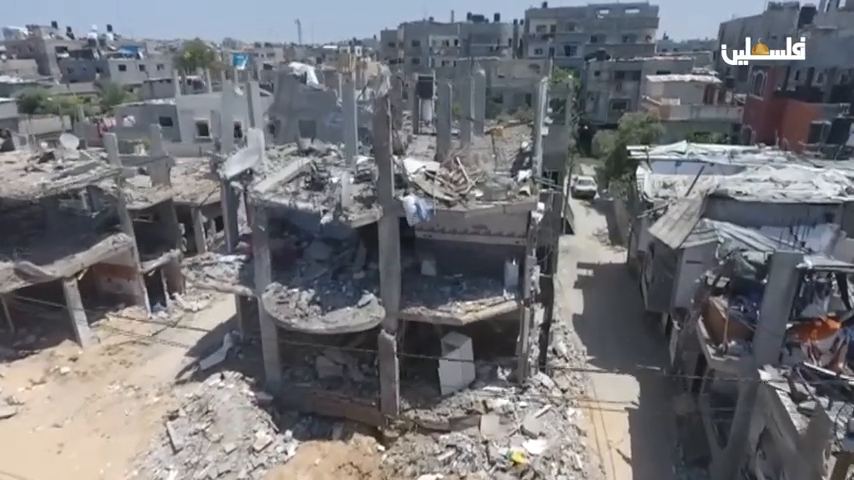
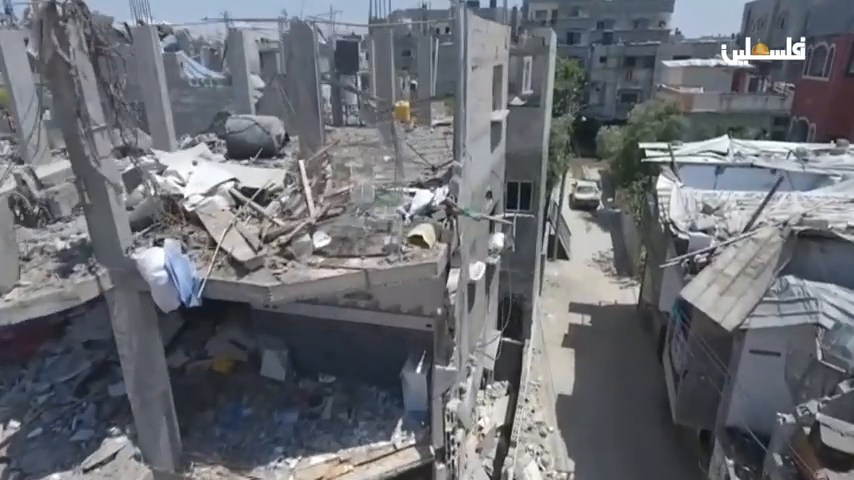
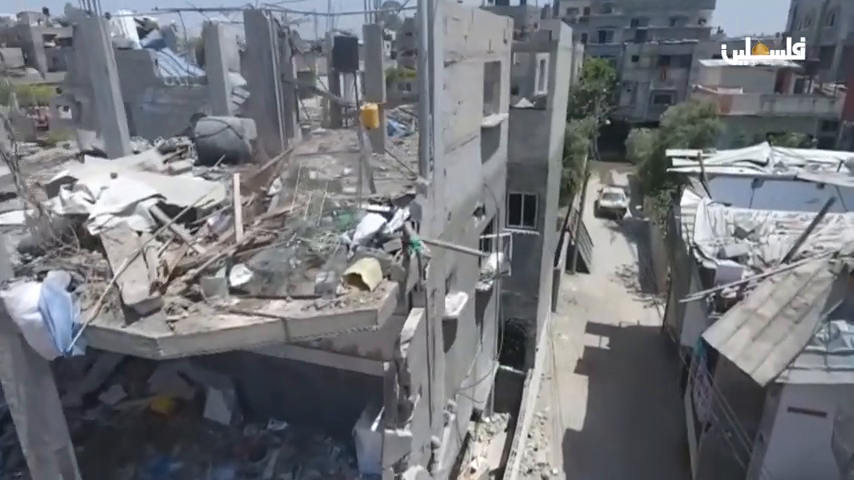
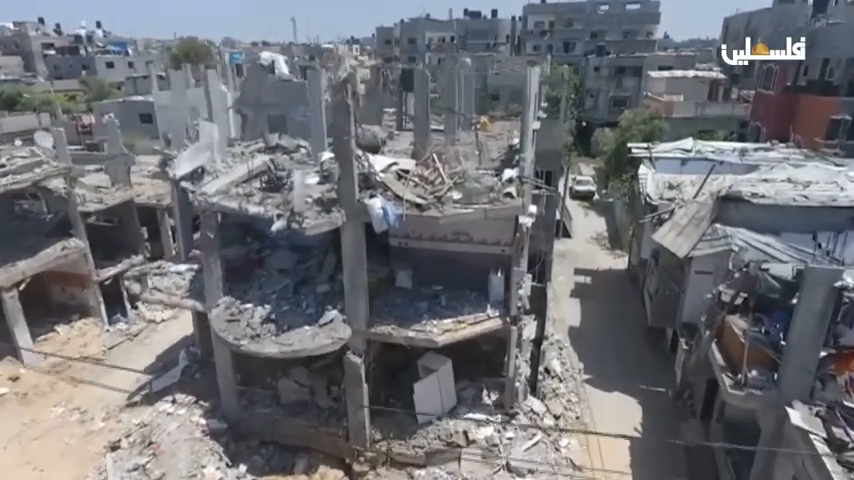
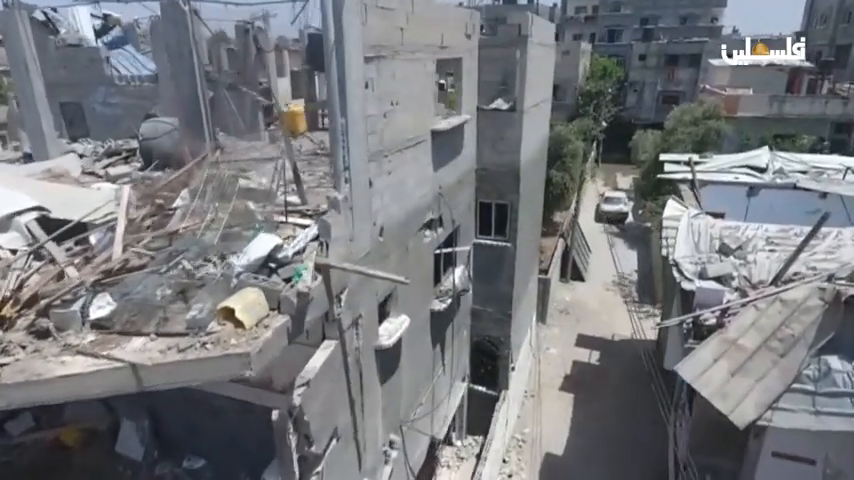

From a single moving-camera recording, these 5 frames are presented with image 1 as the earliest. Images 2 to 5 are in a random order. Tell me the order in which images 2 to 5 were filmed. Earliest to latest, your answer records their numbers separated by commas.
4, 2, 3, 5
